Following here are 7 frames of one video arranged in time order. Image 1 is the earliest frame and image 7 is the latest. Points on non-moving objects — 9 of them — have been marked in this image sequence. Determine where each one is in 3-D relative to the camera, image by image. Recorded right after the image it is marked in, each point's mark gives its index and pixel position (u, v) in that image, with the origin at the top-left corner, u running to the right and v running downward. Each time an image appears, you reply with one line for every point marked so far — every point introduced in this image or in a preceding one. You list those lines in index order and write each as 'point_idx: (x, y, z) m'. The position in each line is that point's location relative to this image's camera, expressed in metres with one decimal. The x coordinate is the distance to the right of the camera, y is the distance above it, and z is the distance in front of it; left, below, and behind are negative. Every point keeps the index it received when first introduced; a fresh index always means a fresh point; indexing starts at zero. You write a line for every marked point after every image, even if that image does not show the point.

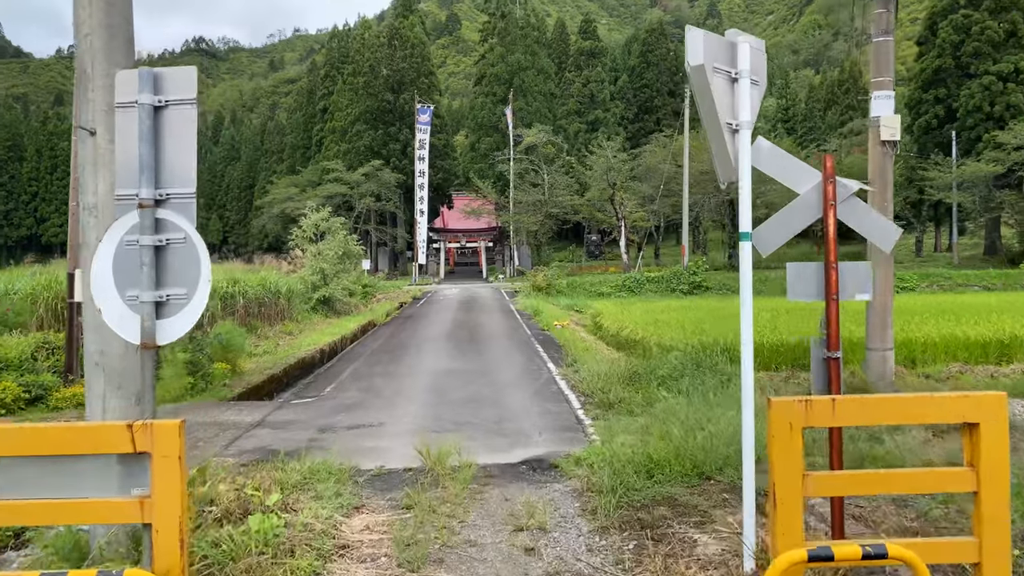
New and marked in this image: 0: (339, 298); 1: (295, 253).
0: (-3.9, -0.2, +17.2) m
1: (-5.1, +0.8, +17.8) m
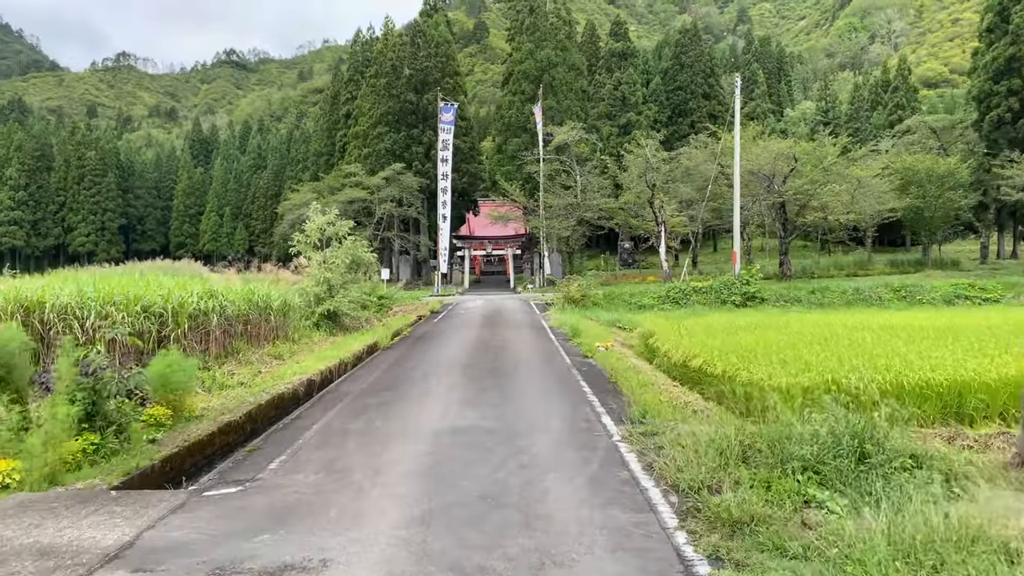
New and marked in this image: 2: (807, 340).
0: (-3.3, -0.5, +15.1) m
1: (-4.5, +0.6, +15.8) m
2: (+3.5, -0.6, +8.8) m
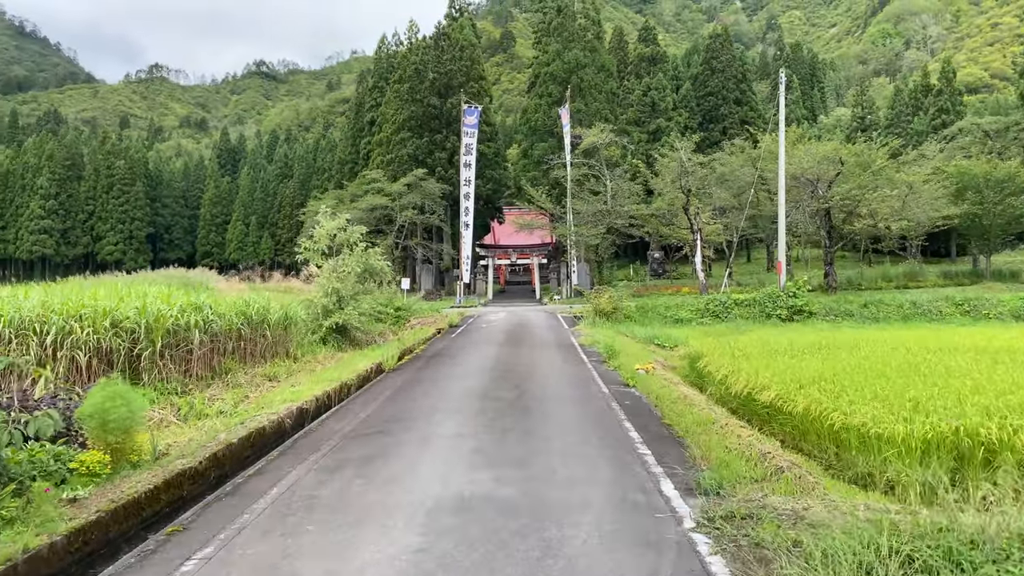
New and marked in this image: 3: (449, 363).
0: (-2.8, -0.7, +13.8) m
1: (-4.0, +0.4, +14.6) m
2: (+3.7, -0.7, +7.4) m
3: (-0.8, -0.9, +9.1) m
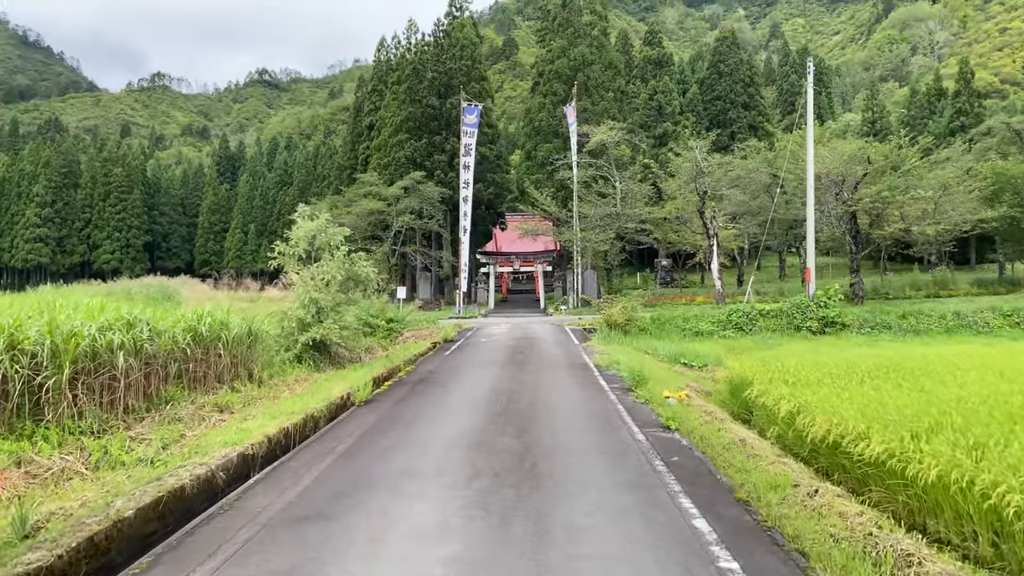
0: (-2.8, -0.9, +12.2) m
1: (-3.9, +0.2, +12.9) m
2: (+3.7, -0.8, +5.7) m
3: (-0.7, -1.0, +7.4) m
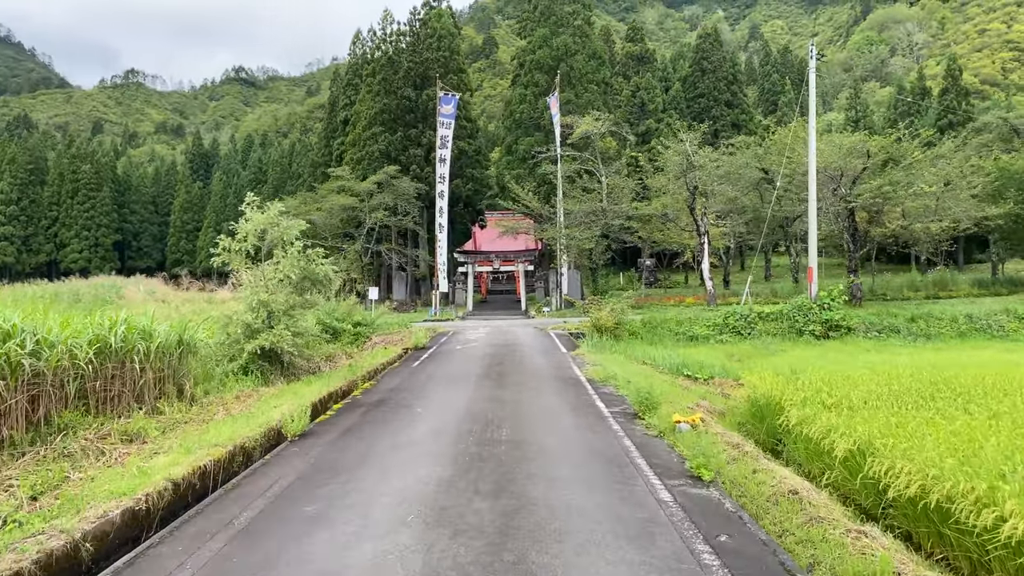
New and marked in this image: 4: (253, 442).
0: (-3.1, -0.9, +10.7) m
1: (-4.3, +0.2, +11.4) m
2: (+3.6, -0.8, +4.4) m
3: (-0.9, -1.0, +6.0) m
4: (-2.1, -1.3, +6.4) m
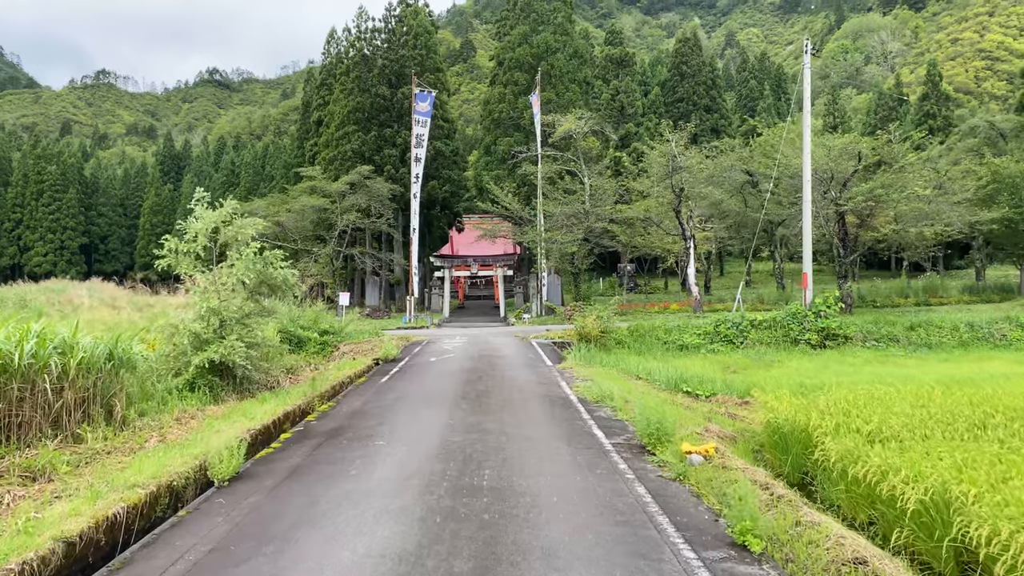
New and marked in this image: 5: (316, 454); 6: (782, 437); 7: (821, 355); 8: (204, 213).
0: (-3.3, -0.9, +9.6) m
1: (-4.5, +0.1, +10.3) m
2: (+3.5, -0.9, +3.5) m
3: (-1.0, -1.1, +5.0) m
4: (-2.3, -1.3, +5.3) m
5: (-1.3, -1.1, +5.1) m
6: (+2.0, -1.1, +5.6) m
7: (+5.4, -1.2, +13.2) m
8: (-3.9, +1.0, +9.7) m
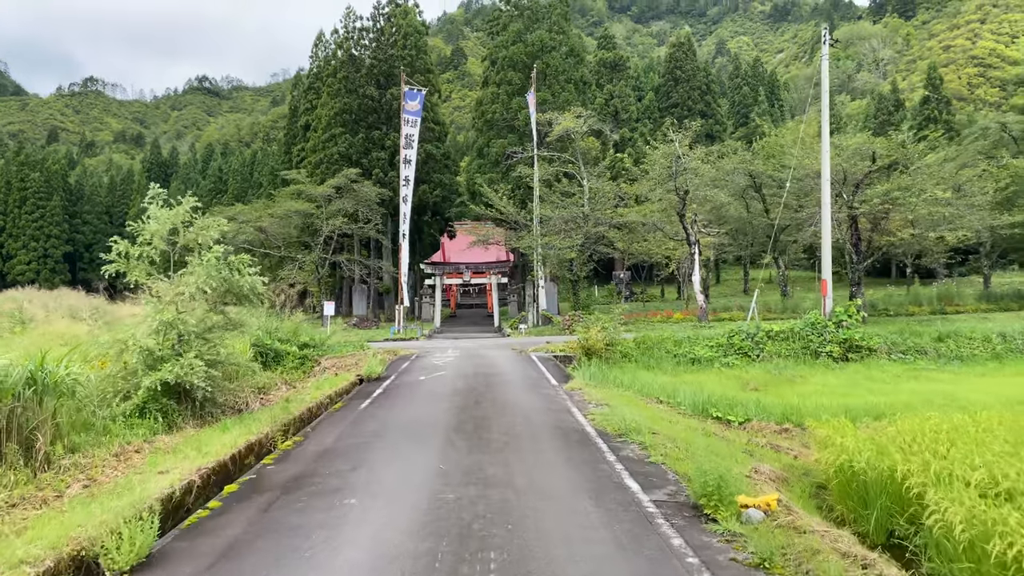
0: (-3.3, -1.1, +8.4) m
1: (-4.5, 0.0, +9.1) m
2: (+3.6, -0.9, +2.3) m
3: (-1.0, -1.1, +3.8) m
4: (-2.2, -1.4, +4.1) m
5: (-1.3, -1.2, +3.9) m
6: (+2.0, -1.2, +4.5) m
7: (+5.4, -1.3, +12.0) m
8: (-3.9, +0.8, +8.5) m
